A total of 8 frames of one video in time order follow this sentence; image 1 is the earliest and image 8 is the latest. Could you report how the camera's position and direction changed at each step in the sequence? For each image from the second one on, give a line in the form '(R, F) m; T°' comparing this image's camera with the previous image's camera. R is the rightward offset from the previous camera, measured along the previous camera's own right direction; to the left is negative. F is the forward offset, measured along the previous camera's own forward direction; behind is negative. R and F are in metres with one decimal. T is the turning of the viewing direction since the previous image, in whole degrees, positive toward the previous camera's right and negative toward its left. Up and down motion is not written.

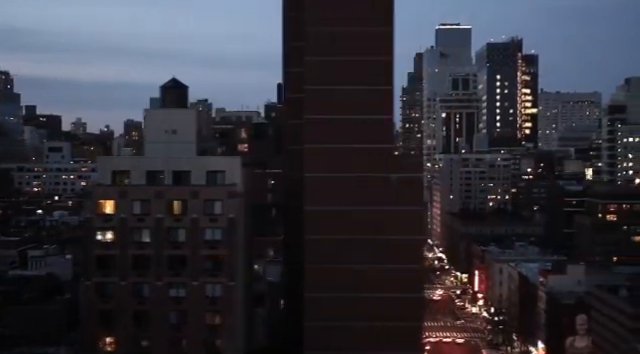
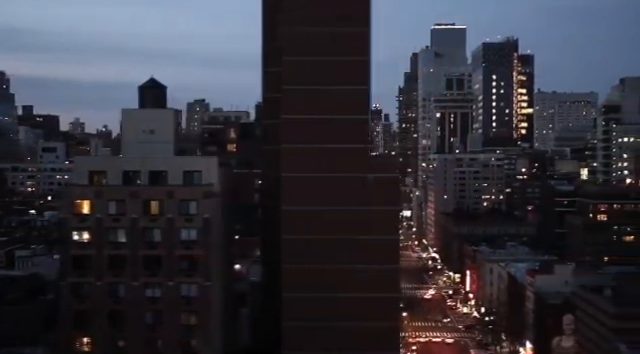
(+0.3, 0.0) m; 0°
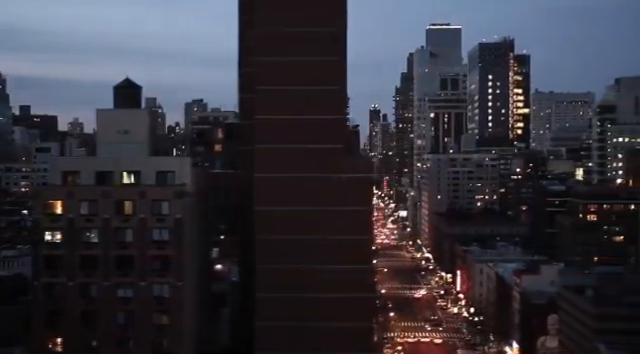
(+0.3, 0.0) m; 0°
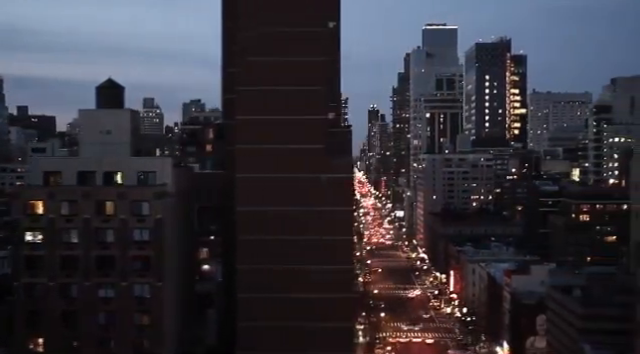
(+0.2, 0.0) m; 0°
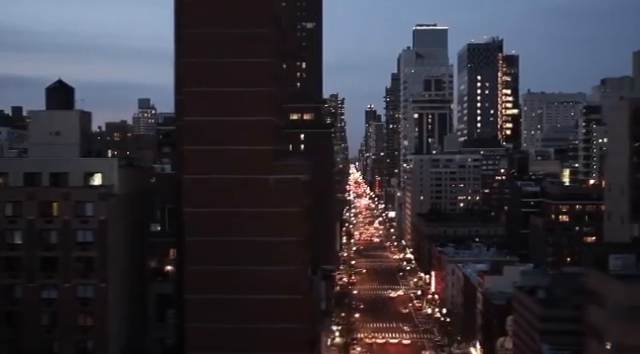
(+0.7, 0.0) m; 0°
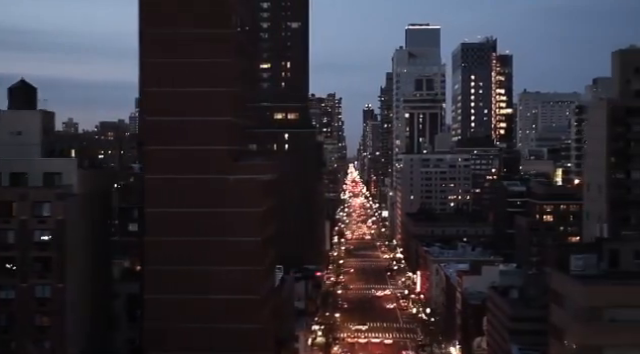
(+0.5, 0.0) m; 0°
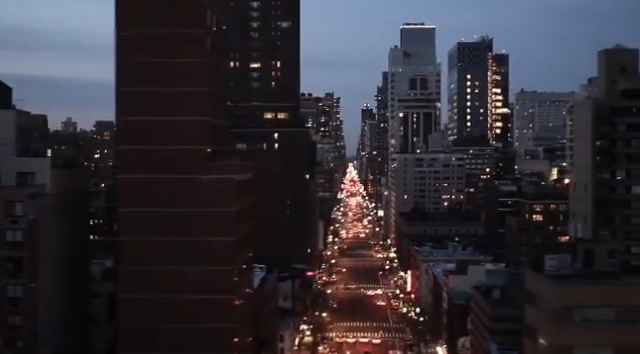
(+0.3, 0.0) m; 0°
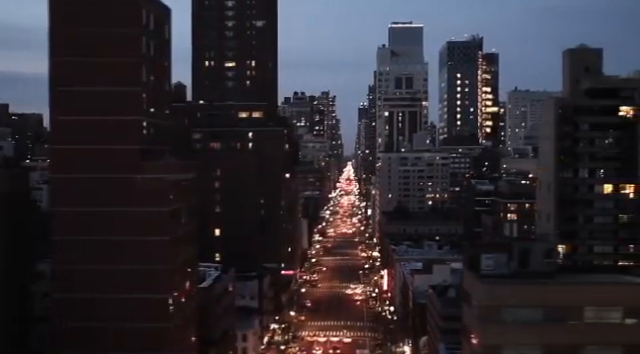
(+0.9, 0.0) m; 0°
